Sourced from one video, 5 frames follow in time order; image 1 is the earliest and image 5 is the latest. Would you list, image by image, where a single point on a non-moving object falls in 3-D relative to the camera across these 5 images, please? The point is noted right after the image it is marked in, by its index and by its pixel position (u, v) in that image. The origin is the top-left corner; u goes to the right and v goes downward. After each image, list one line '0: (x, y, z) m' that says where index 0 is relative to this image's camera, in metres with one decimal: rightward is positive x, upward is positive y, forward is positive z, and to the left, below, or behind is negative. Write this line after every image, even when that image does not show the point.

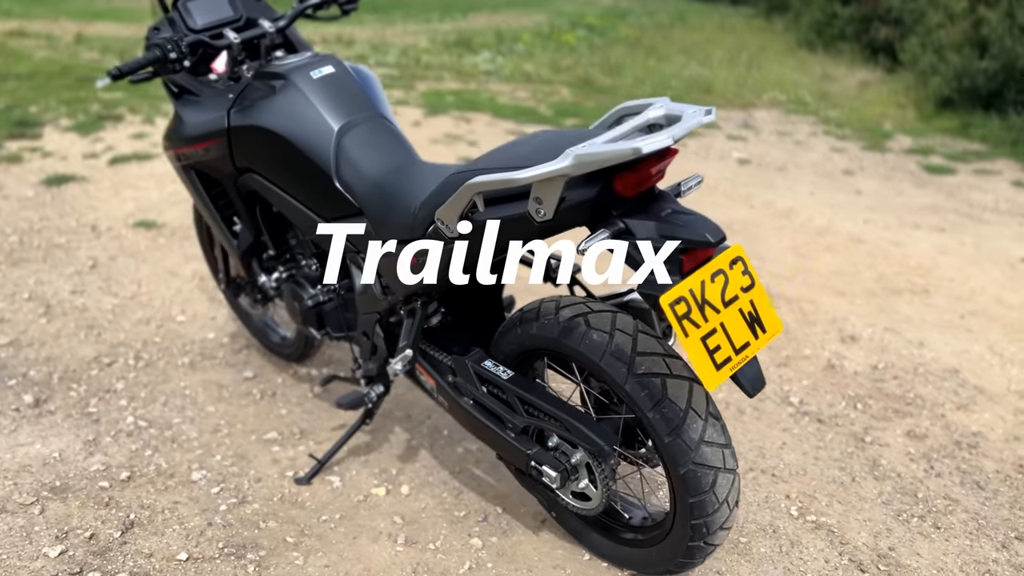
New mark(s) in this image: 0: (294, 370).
0: (-0.9, -0.3, +3.5) m
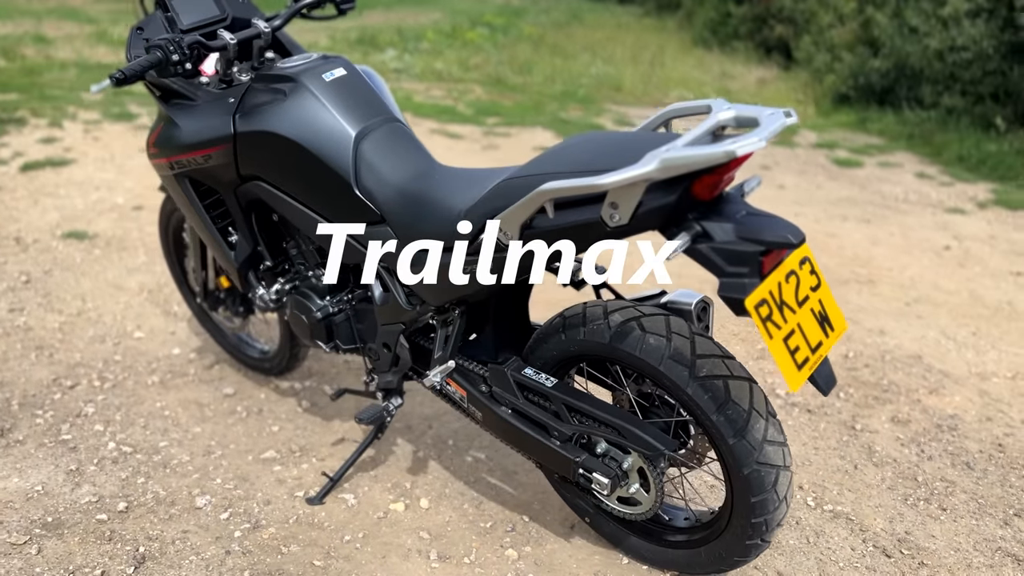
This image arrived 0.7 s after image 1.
0: (-0.9, -0.4, +3.3) m
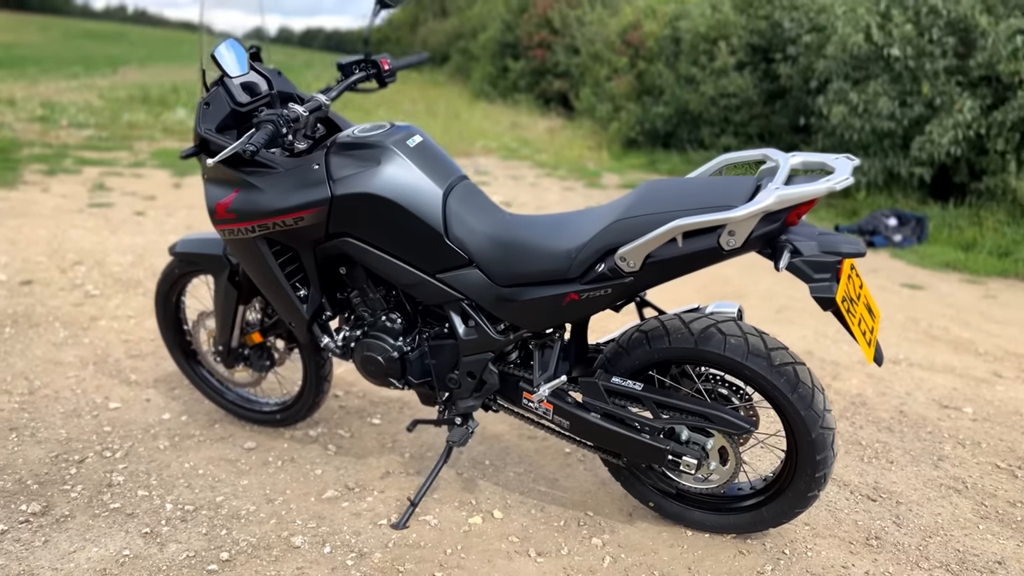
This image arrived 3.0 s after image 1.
0: (-0.9, -0.6, +3.5) m
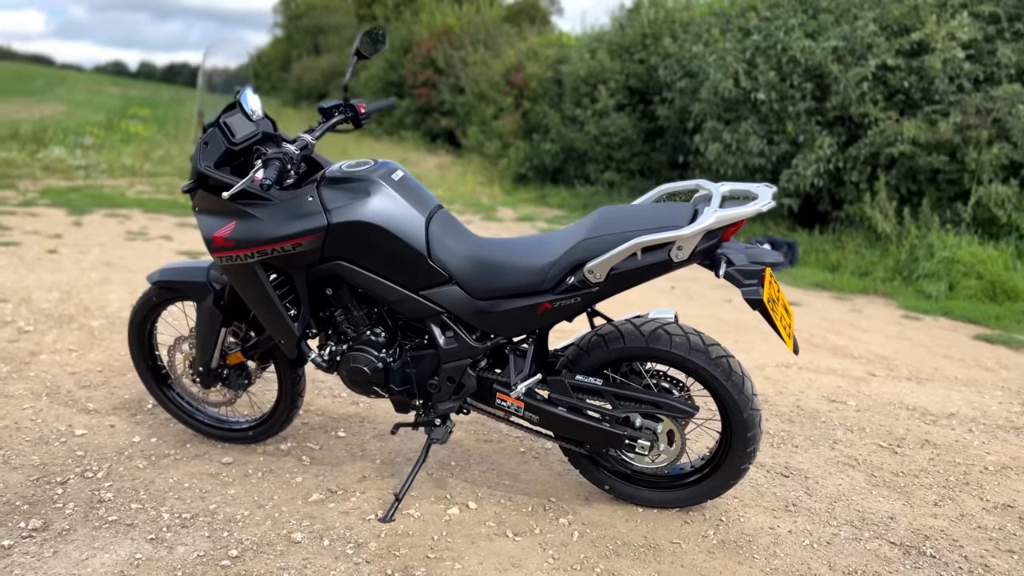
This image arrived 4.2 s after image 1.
0: (-1.1, -0.7, +3.7) m
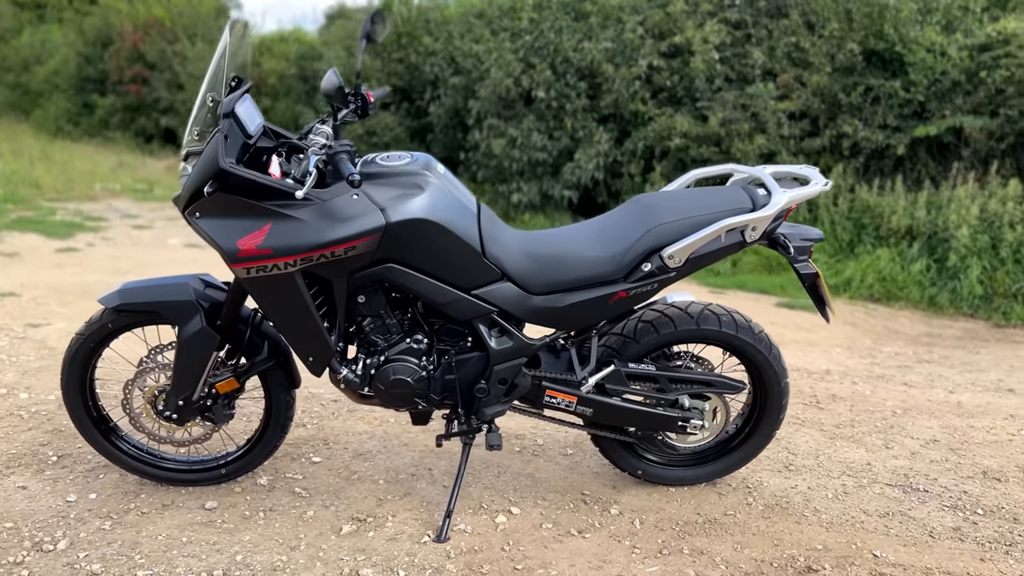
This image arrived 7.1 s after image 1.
0: (-1.0, -0.7, +3.3) m
